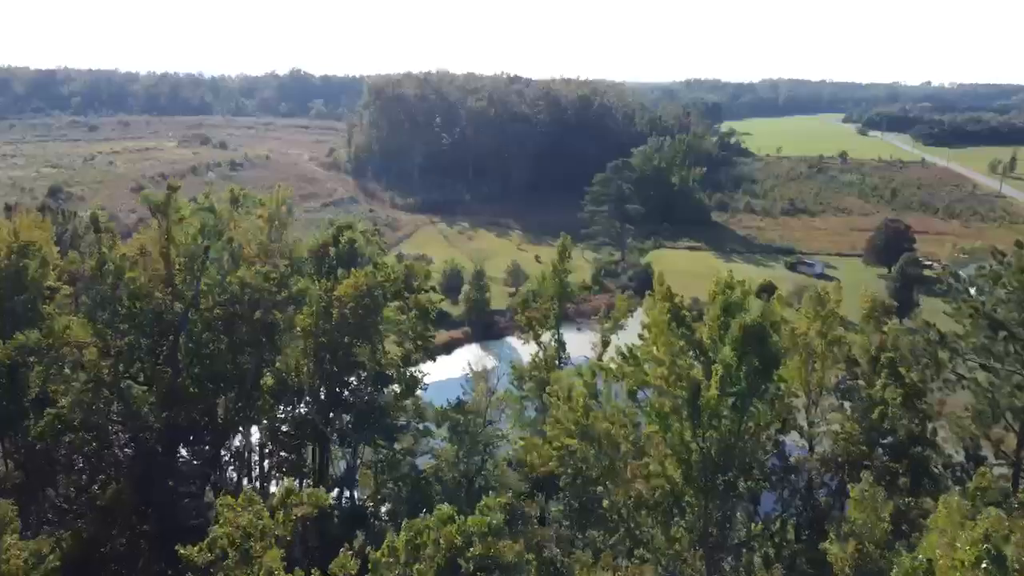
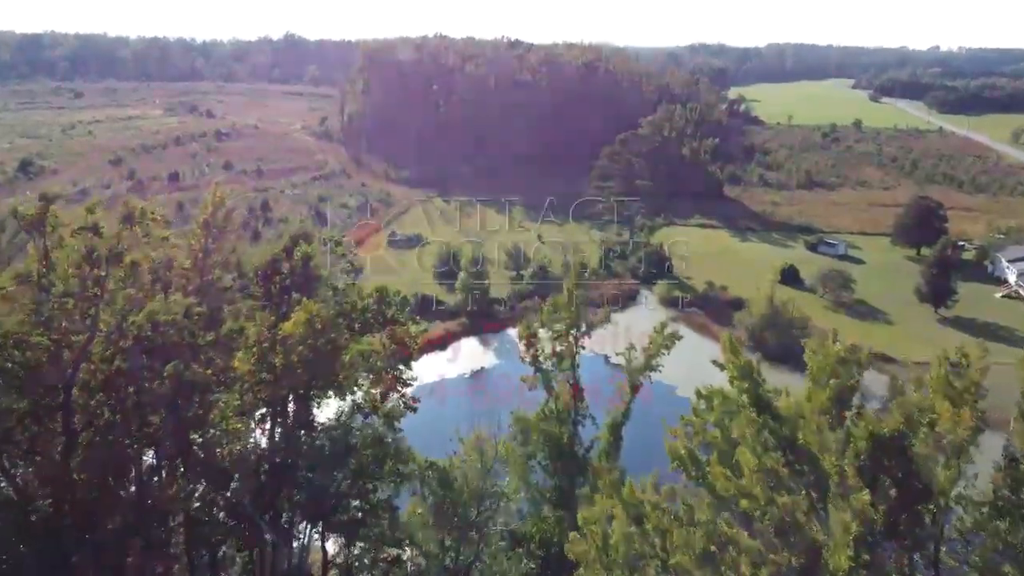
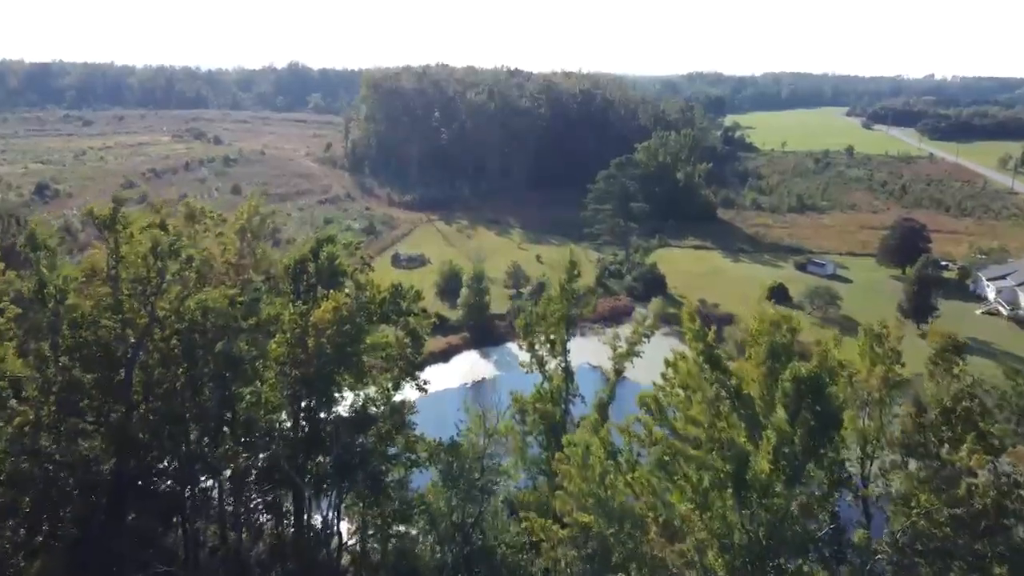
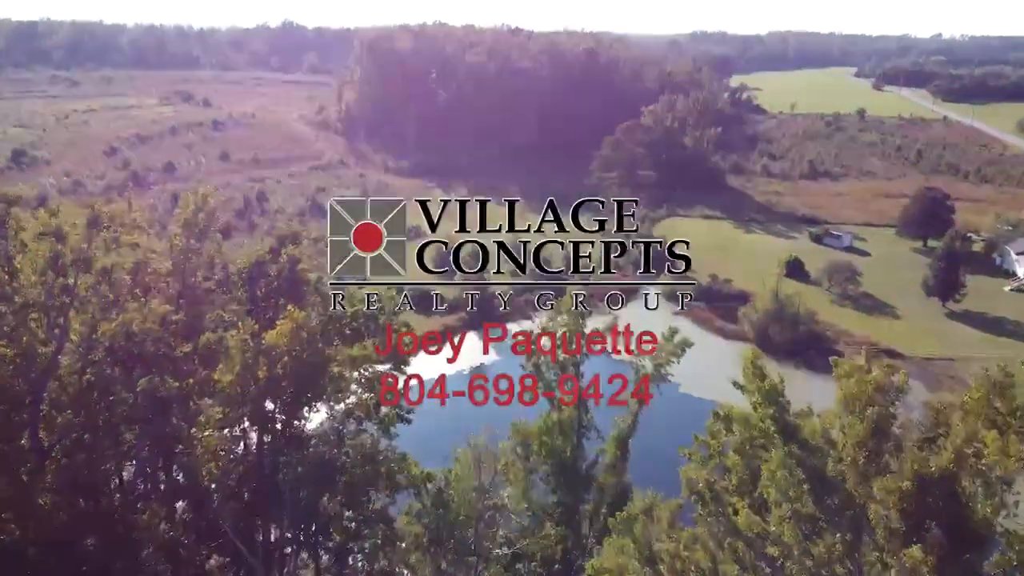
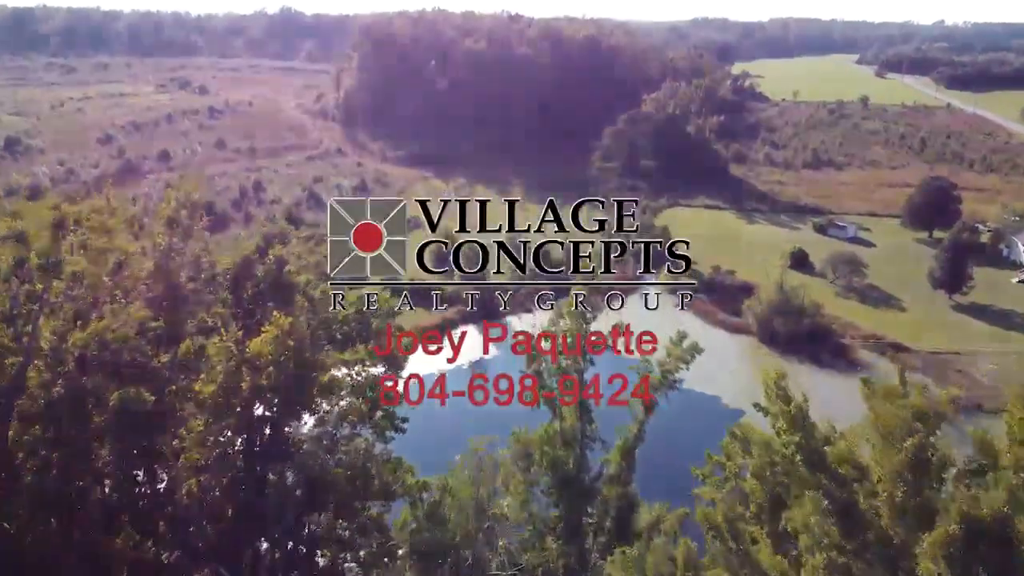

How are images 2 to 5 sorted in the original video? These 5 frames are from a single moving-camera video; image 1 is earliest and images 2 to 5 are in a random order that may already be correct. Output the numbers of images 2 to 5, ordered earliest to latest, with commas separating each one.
3, 2, 4, 5
